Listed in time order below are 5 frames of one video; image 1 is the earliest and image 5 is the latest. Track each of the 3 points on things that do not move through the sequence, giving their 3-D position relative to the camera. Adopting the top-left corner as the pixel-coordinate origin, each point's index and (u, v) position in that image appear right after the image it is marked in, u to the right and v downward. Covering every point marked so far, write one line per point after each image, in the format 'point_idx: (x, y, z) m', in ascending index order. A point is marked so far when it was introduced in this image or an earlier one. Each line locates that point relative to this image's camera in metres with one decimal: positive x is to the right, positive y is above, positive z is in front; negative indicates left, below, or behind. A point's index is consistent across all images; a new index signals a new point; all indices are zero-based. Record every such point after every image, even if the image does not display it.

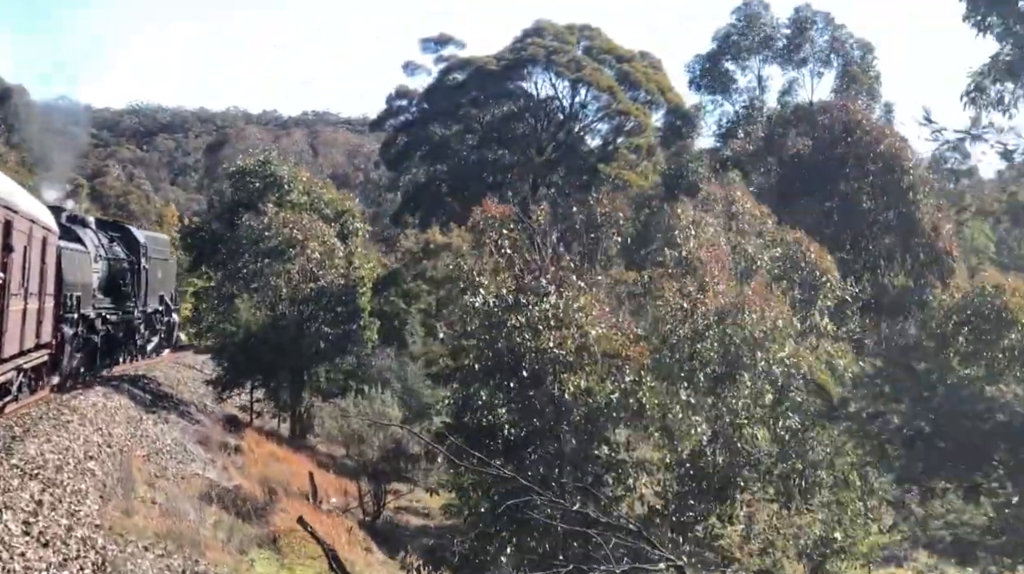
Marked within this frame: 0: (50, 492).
0: (-5.5, -2.5, +15.4) m
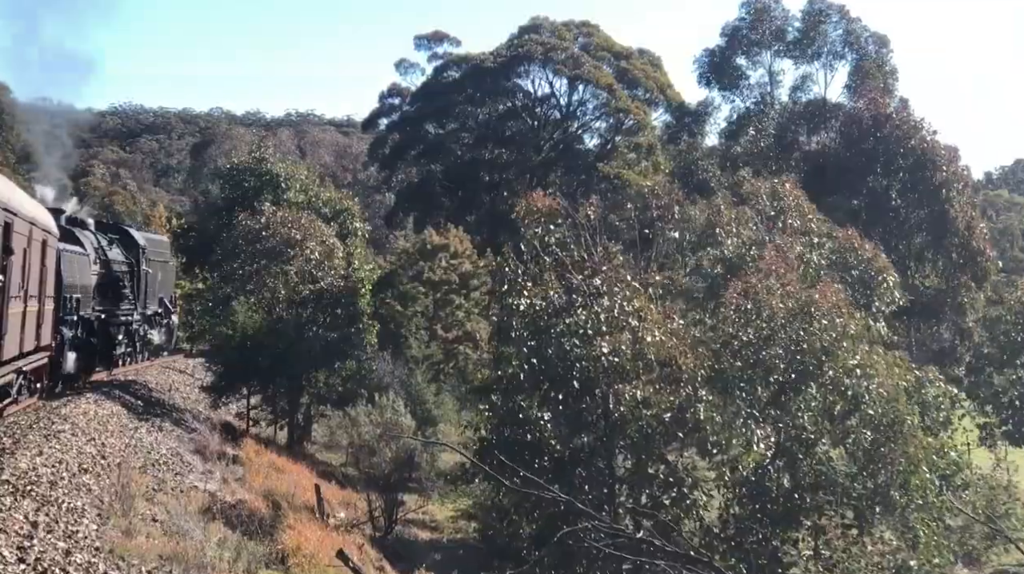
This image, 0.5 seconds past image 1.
0: (-5.1, -2.5, +14.3) m
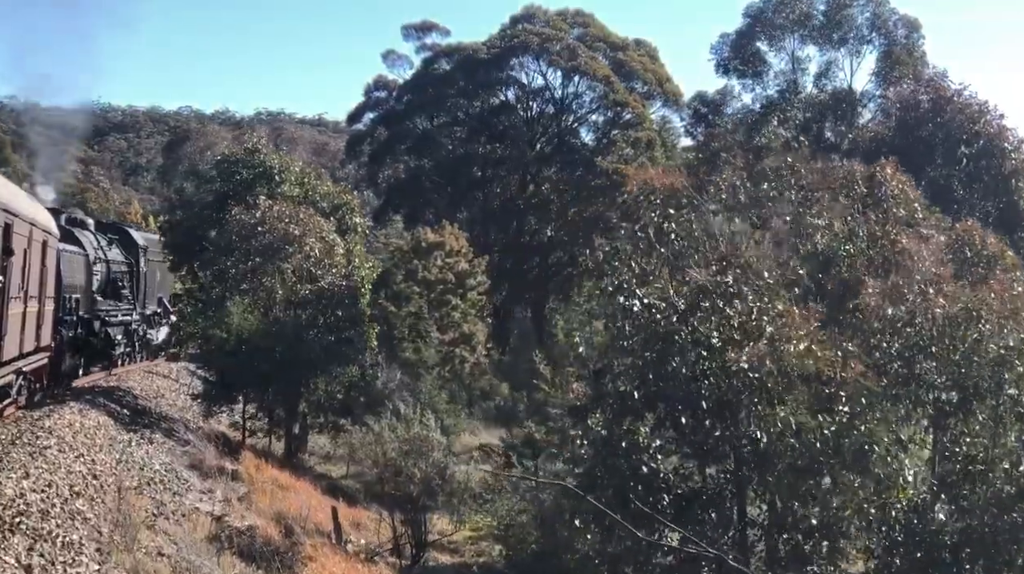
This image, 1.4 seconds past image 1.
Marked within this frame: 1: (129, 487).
0: (-4.5, -2.5, +12.3) m
1: (-5.3, -2.8, +17.8) m
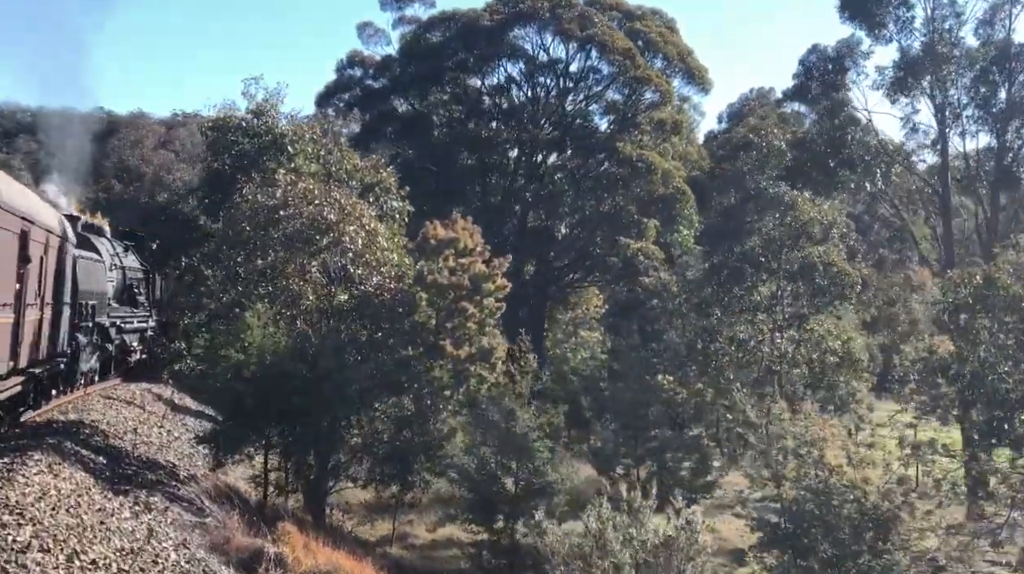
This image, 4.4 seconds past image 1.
0: (-1.8, -2.5, +5.4) m
1: (-2.9, -2.8, +10.9) m
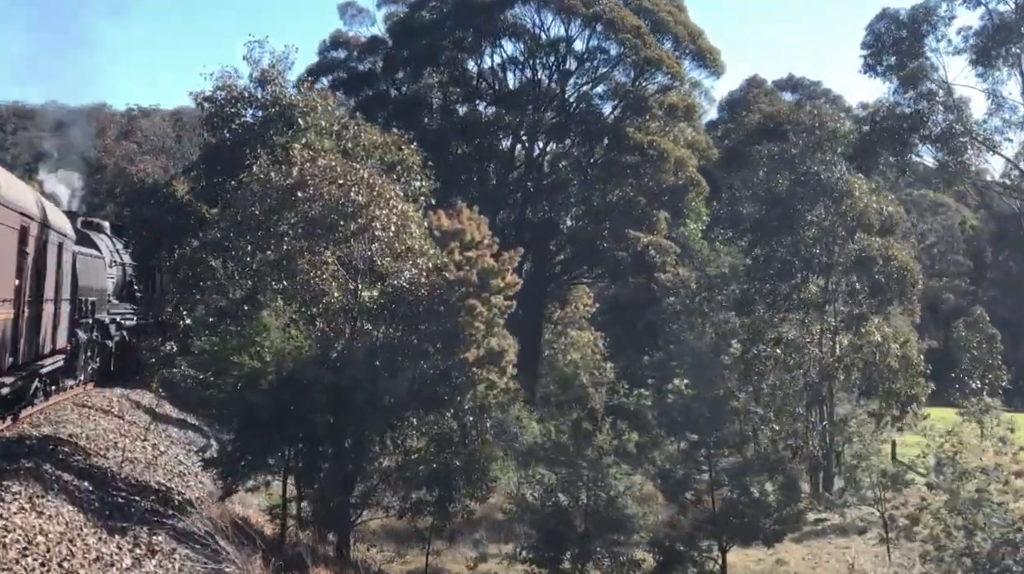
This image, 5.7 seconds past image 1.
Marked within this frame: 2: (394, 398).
0: (-0.5, -2.4, +2.3) m
1: (-1.8, -2.7, +7.8) m
2: (-1.5, -1.4, +16.7) m
